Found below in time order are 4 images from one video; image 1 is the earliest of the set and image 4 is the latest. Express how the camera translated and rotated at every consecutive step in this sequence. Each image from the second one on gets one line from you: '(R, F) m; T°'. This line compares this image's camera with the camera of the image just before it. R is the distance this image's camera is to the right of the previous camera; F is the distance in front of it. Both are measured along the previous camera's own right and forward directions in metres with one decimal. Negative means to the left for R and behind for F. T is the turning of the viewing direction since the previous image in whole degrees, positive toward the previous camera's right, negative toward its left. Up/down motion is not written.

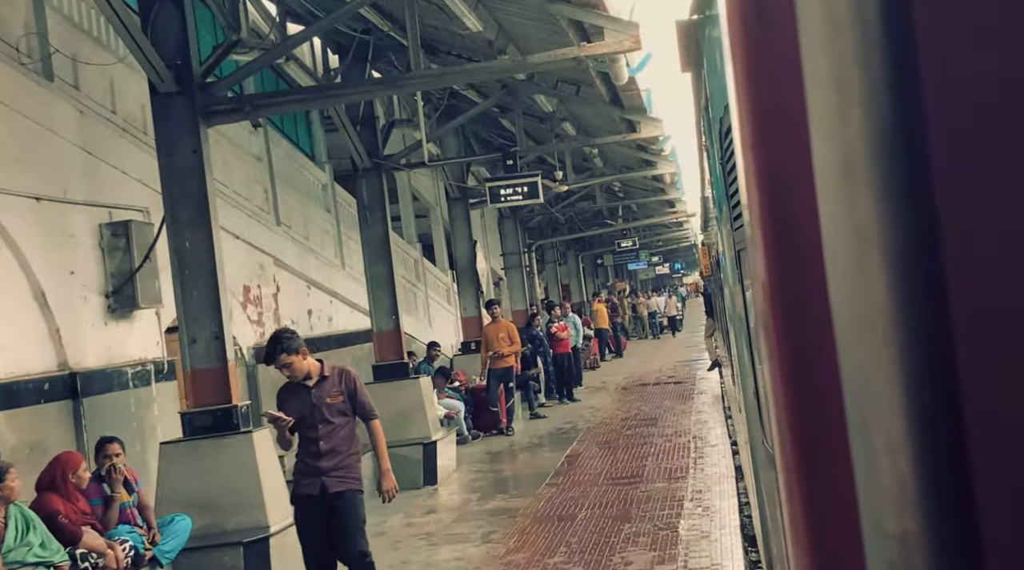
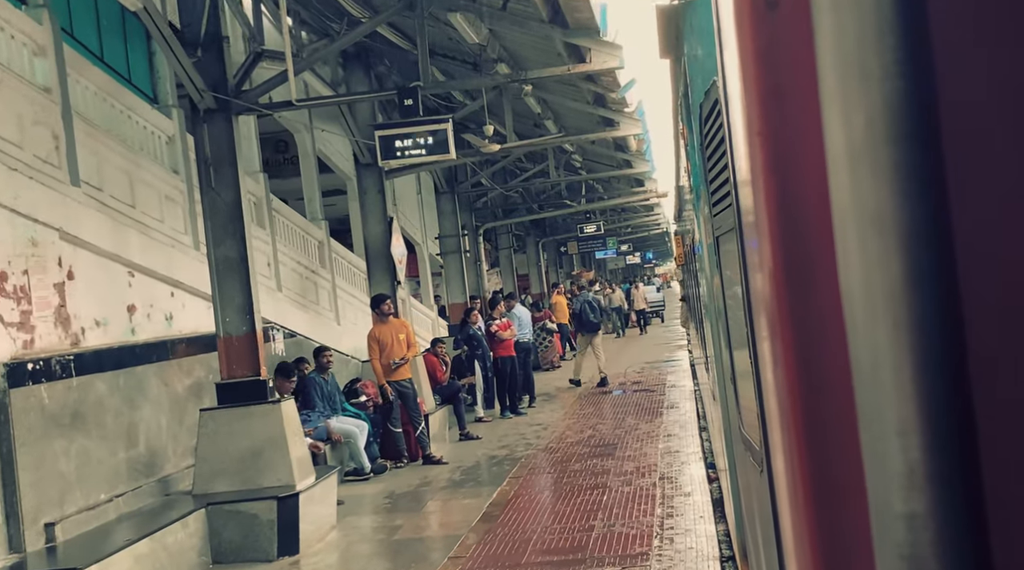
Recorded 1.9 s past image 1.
(+0.3, +2.2) m; +1°
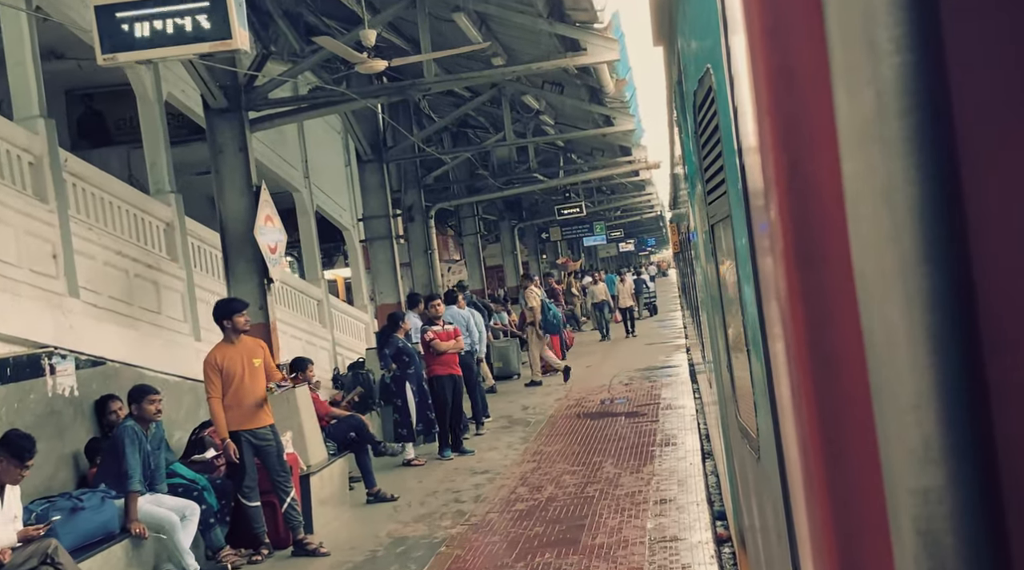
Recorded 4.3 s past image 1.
(+0.3, +2.6) m; 0°
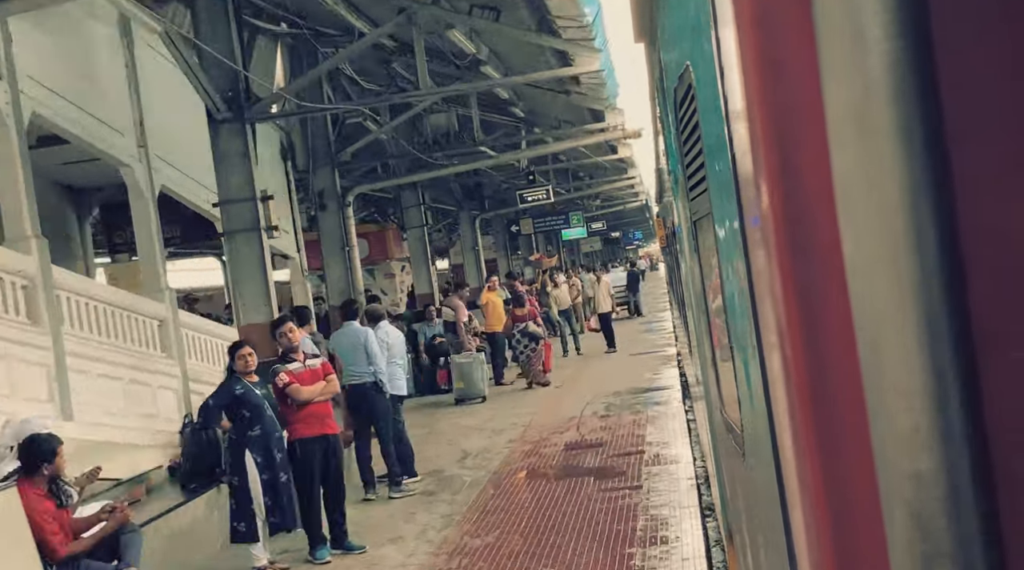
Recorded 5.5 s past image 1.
(+0.3, +2.6) m; 0°
